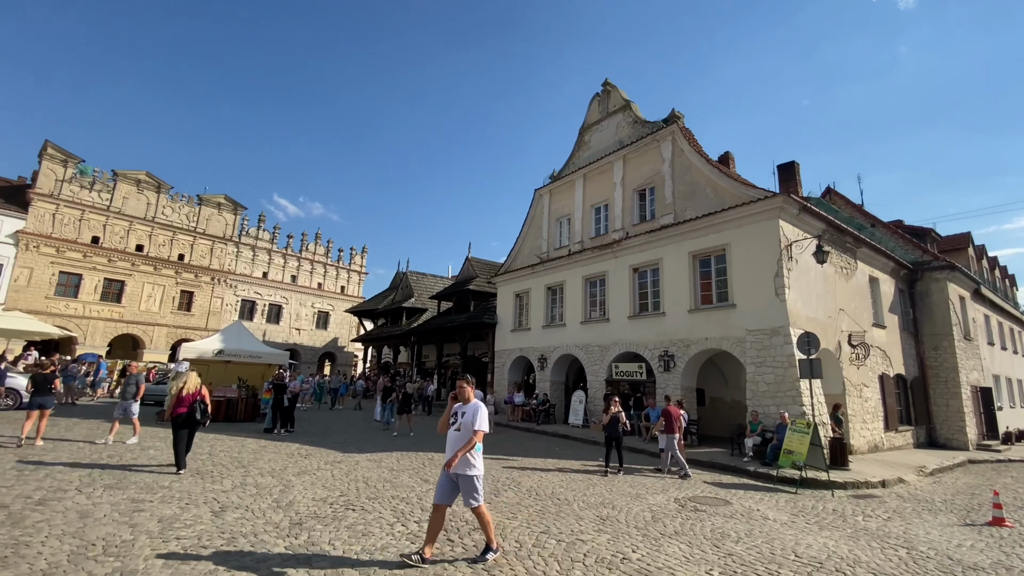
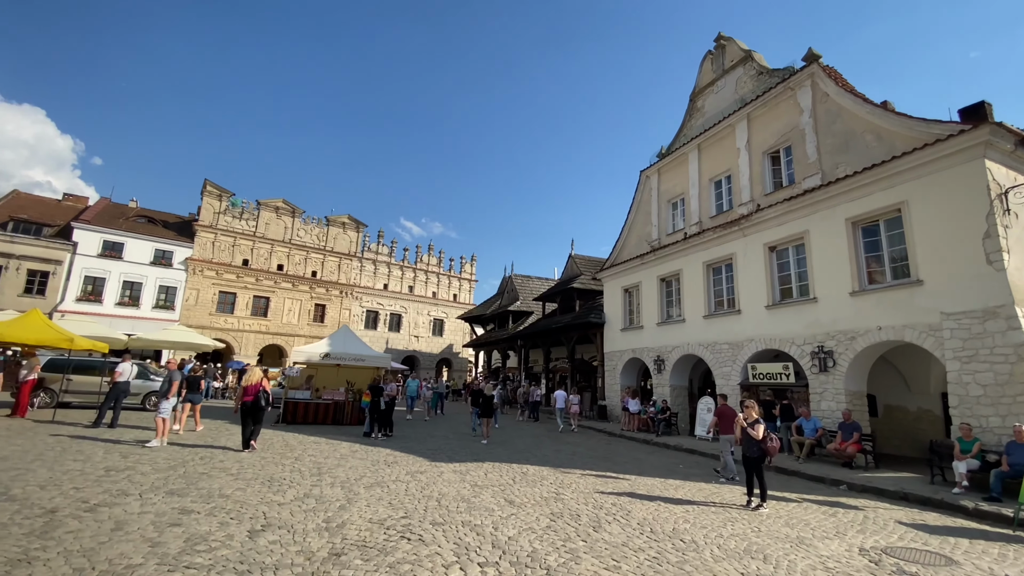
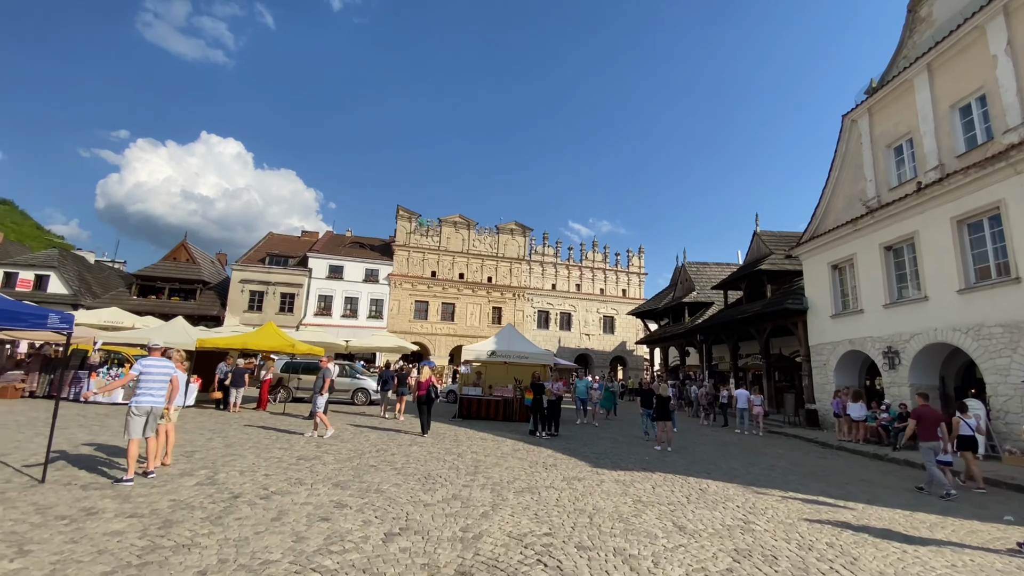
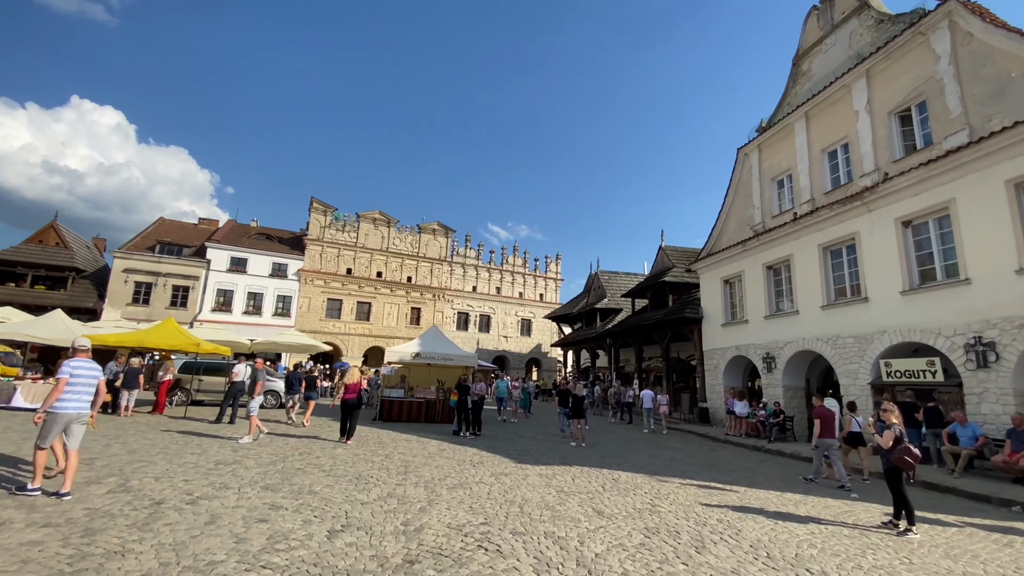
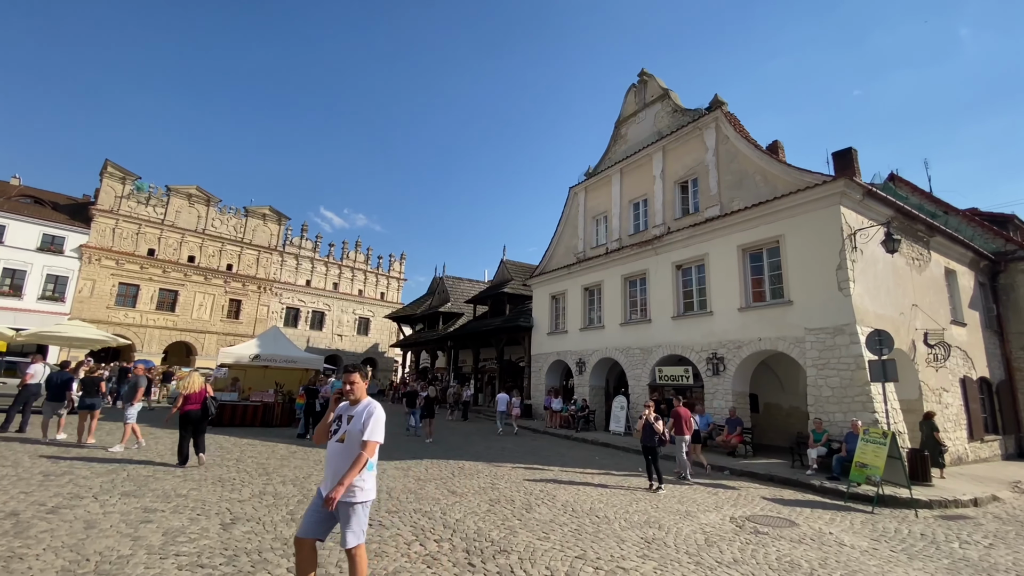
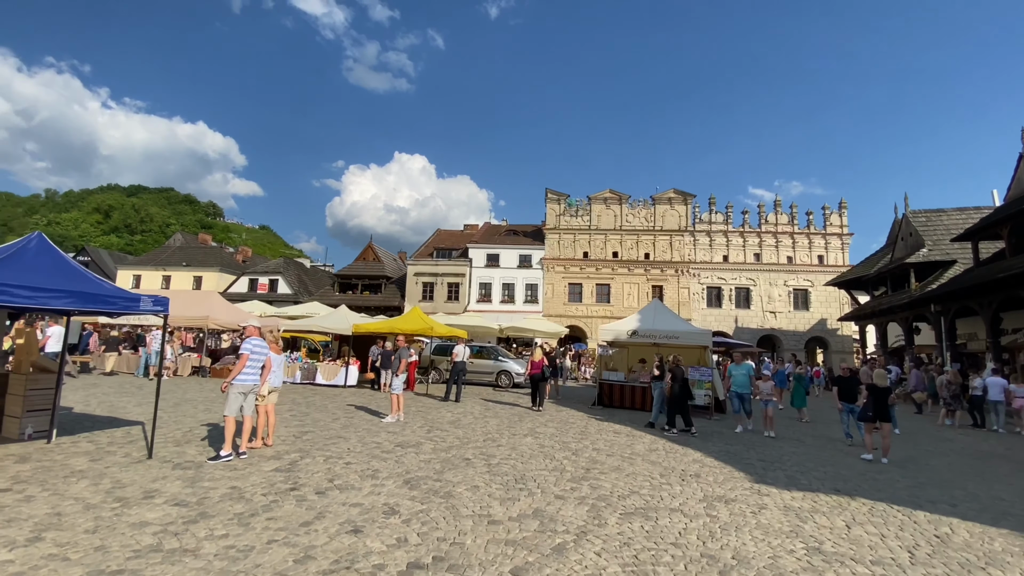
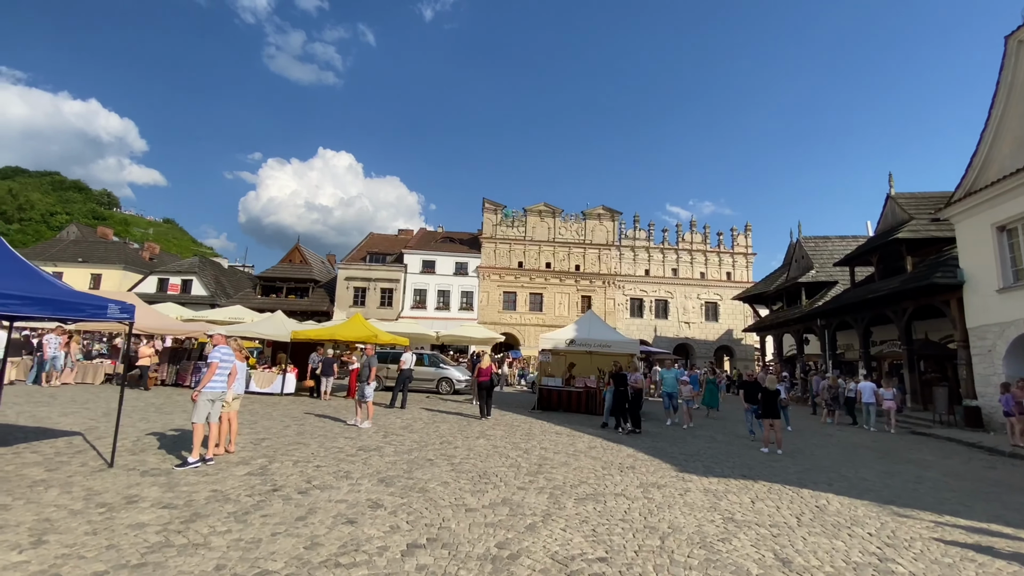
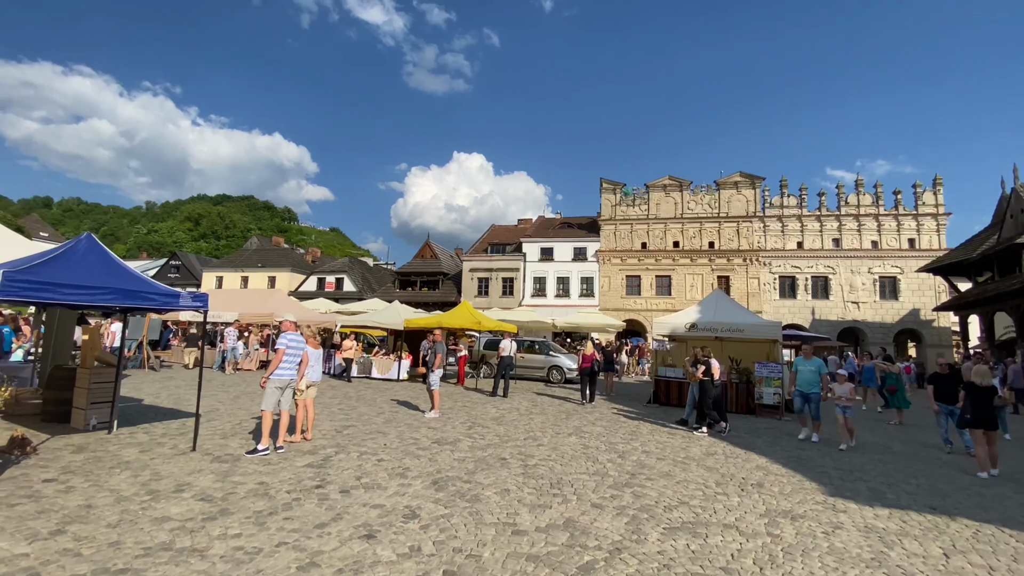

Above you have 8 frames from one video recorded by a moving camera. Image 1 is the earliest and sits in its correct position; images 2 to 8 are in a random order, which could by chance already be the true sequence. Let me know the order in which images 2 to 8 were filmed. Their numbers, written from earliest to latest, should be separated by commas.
5, 2, 4, 3, 7, 6, 8
